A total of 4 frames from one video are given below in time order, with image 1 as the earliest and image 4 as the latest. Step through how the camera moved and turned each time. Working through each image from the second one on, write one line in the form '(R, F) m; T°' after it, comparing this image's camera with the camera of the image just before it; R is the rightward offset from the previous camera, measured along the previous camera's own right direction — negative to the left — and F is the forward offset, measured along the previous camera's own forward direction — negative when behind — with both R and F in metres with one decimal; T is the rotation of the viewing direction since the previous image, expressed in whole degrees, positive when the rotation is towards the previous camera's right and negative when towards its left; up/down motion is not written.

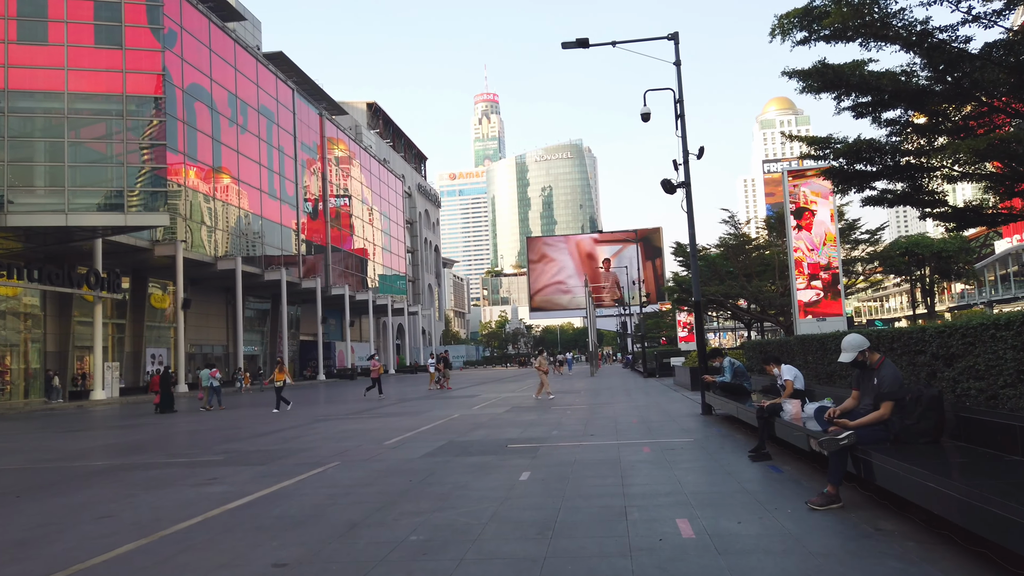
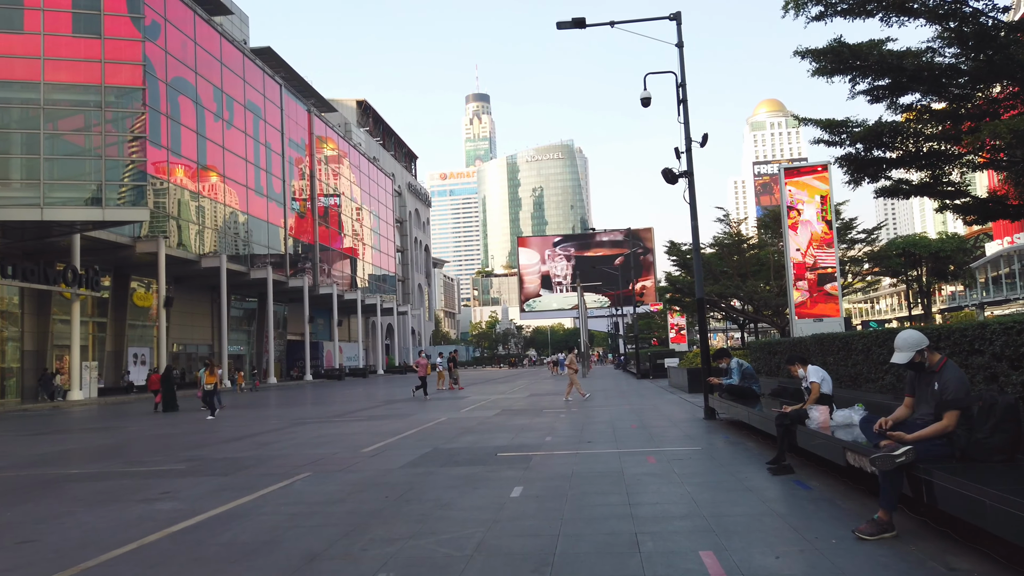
(0.0, +0.9) m; +1°
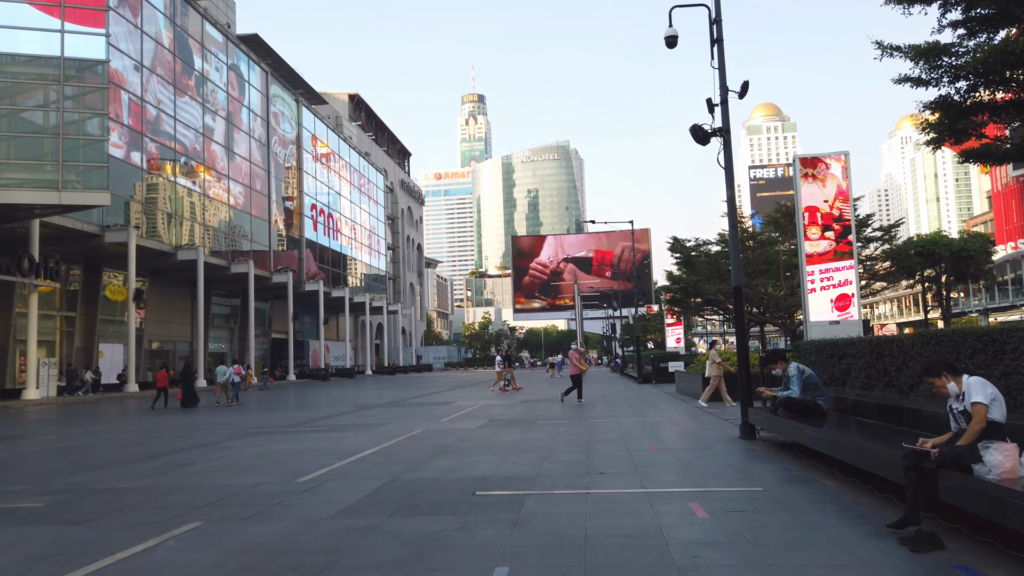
(+0.1, +2.6) m; 0°
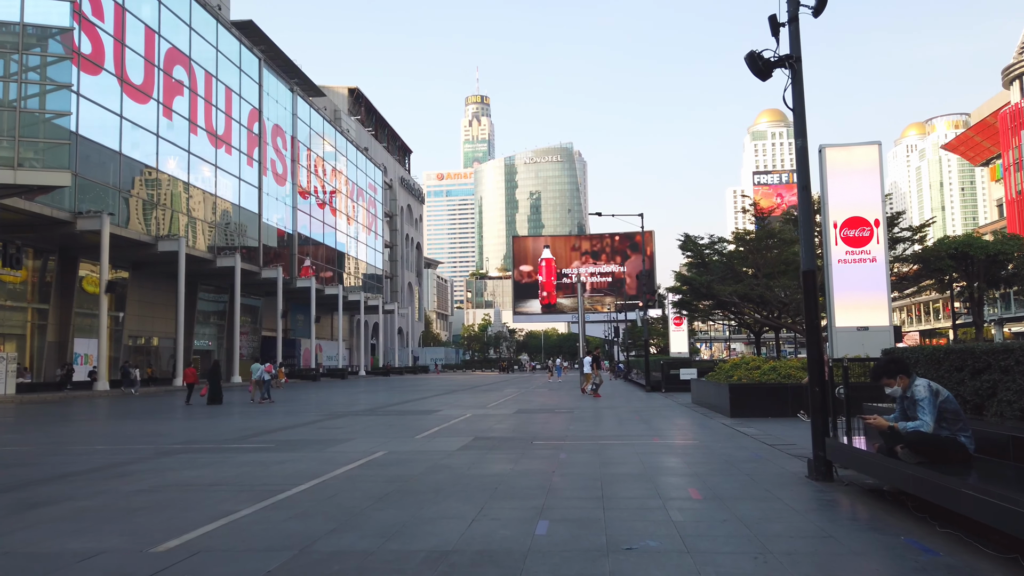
(+0.1, +2.7) m; 0°
